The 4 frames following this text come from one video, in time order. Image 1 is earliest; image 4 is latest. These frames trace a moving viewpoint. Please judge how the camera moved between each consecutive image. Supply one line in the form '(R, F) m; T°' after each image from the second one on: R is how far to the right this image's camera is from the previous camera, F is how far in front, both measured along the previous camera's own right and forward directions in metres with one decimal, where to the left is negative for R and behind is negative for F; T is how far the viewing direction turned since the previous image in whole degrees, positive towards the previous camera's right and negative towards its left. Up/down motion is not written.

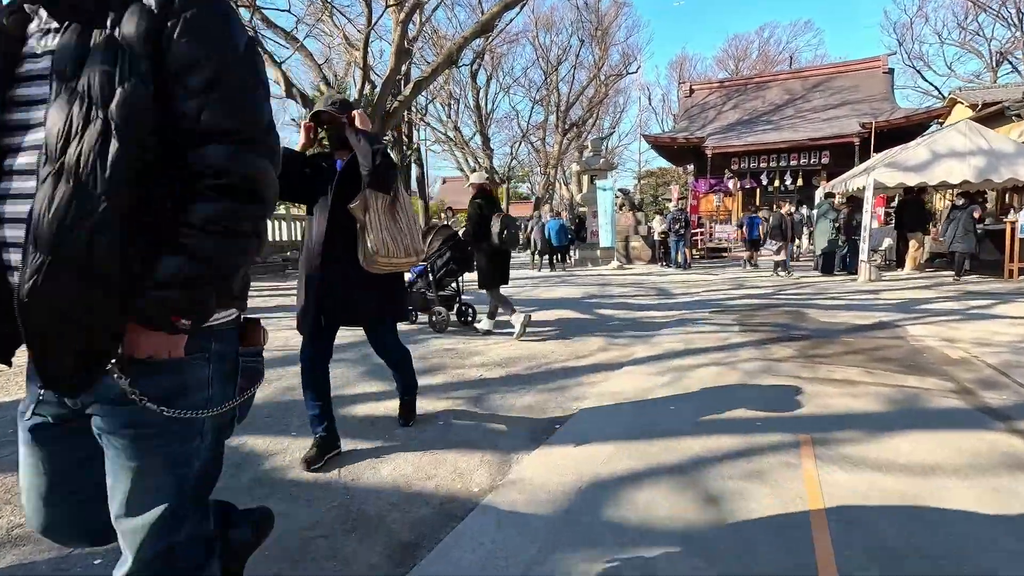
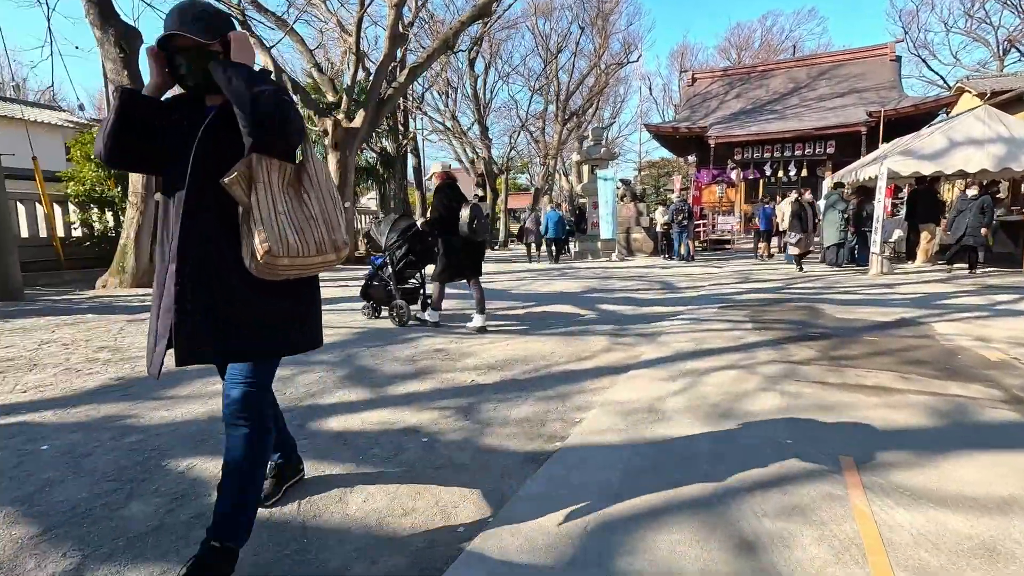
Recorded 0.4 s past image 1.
(0.0, +0.4) m; 0°
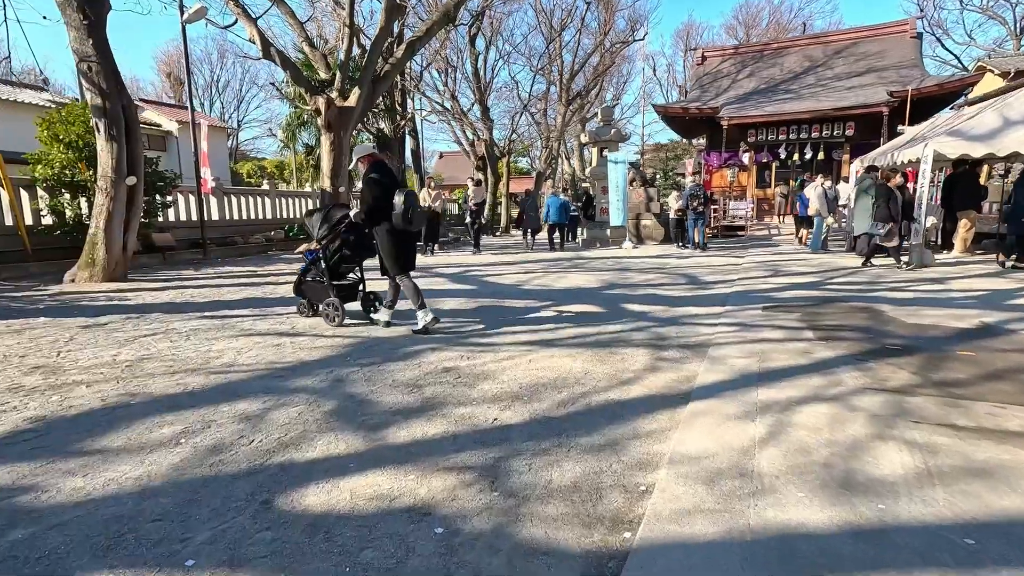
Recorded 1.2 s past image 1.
(-0.2, +0.9) m; 0°
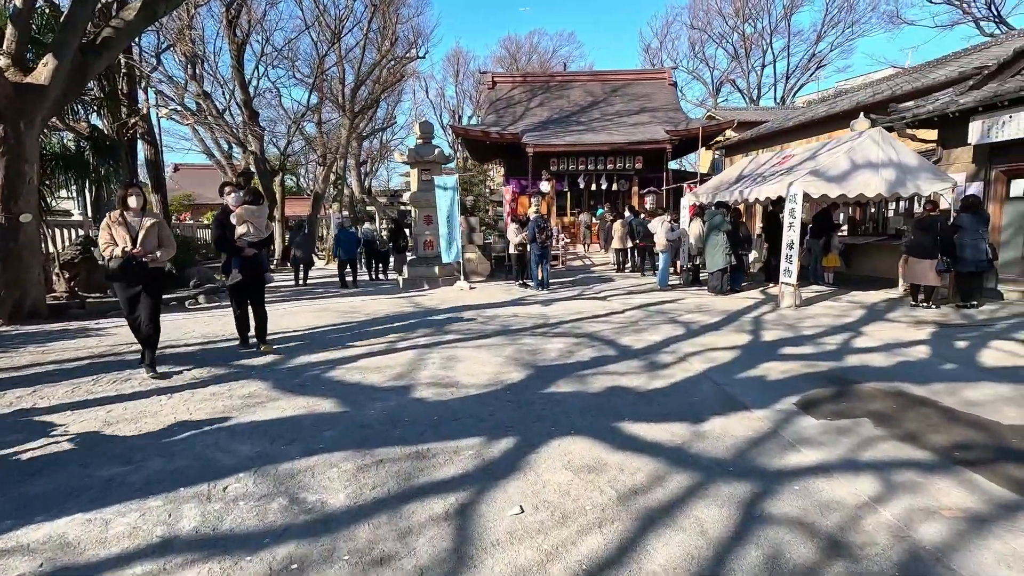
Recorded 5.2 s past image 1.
(-1.1, +3.2) m; +25°
